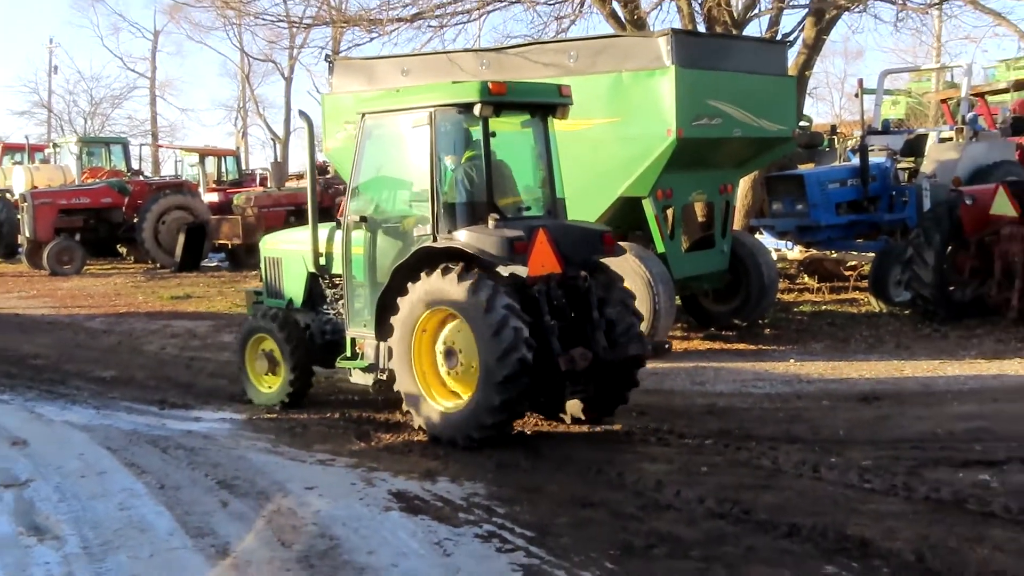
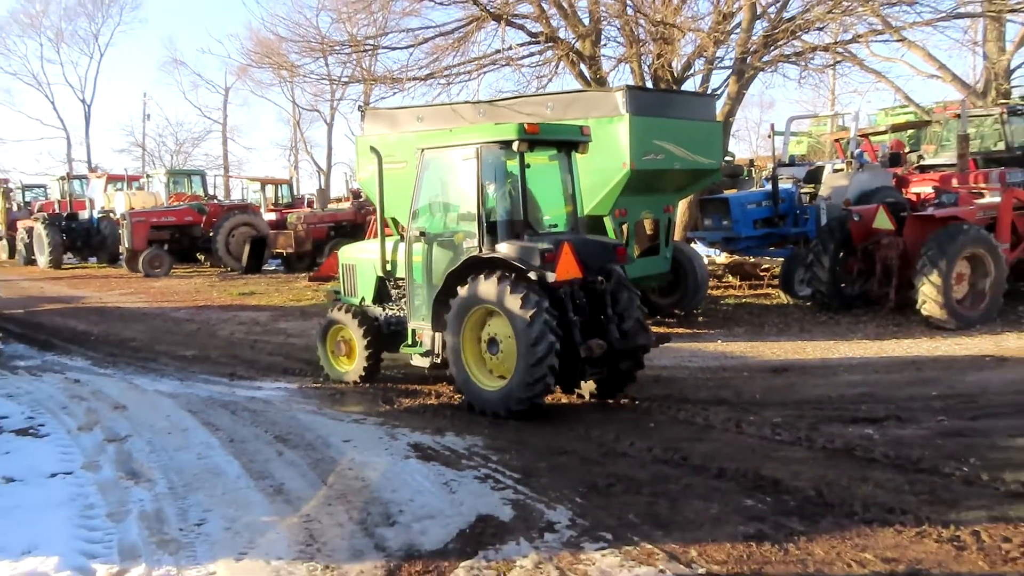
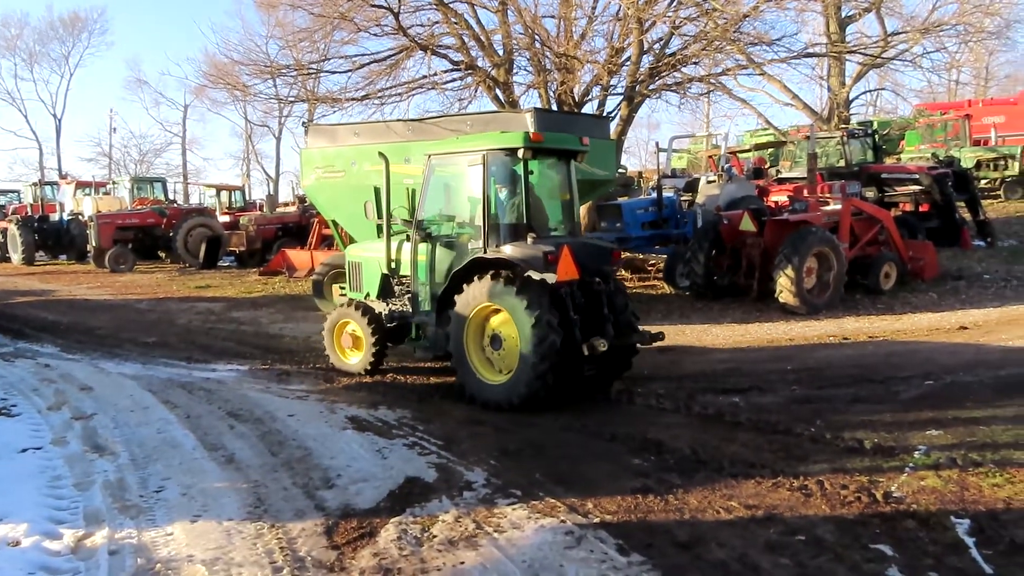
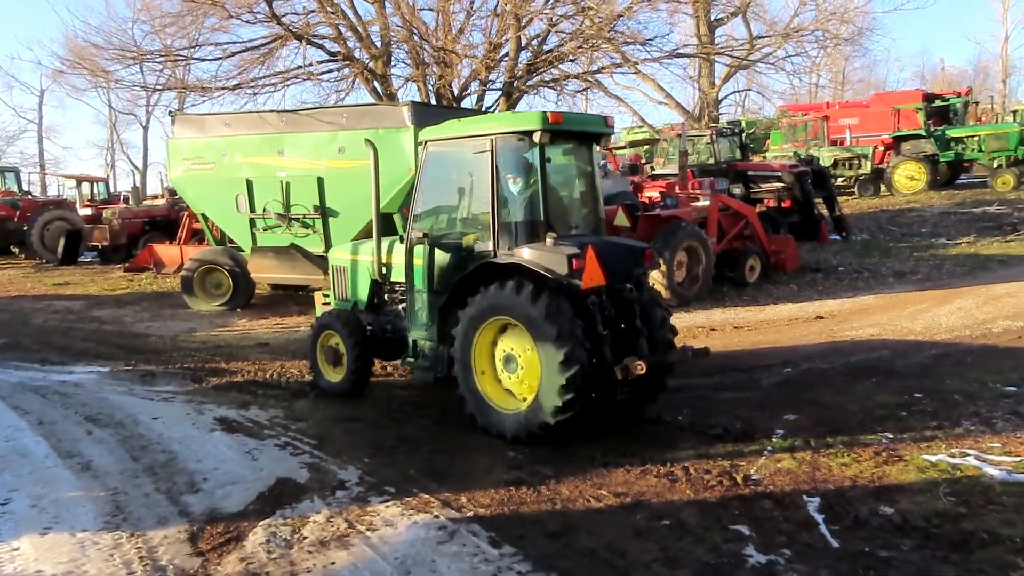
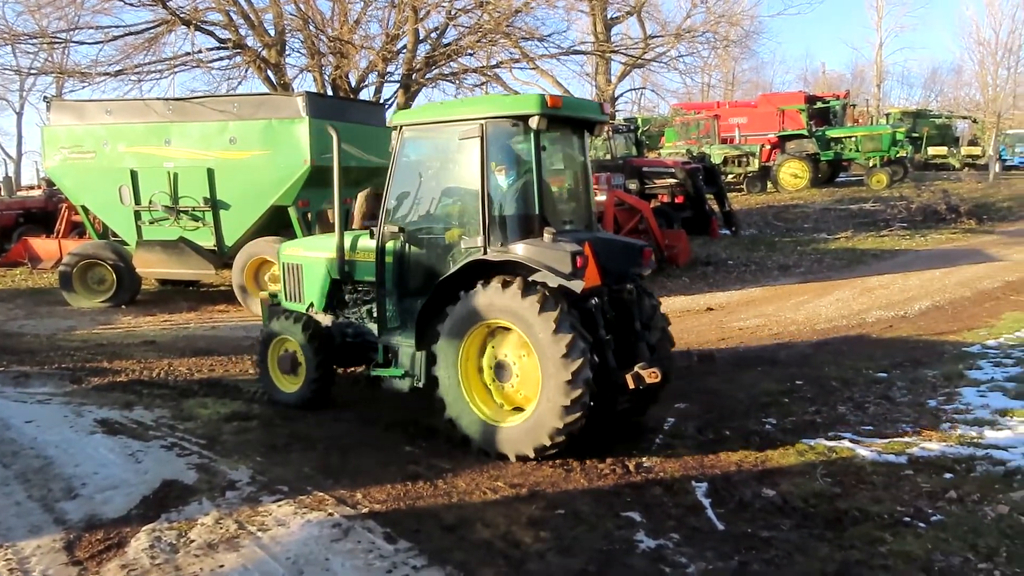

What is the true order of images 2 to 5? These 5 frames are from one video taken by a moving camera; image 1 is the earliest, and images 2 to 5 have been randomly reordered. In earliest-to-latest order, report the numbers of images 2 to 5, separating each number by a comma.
2, 3, 4, 5
